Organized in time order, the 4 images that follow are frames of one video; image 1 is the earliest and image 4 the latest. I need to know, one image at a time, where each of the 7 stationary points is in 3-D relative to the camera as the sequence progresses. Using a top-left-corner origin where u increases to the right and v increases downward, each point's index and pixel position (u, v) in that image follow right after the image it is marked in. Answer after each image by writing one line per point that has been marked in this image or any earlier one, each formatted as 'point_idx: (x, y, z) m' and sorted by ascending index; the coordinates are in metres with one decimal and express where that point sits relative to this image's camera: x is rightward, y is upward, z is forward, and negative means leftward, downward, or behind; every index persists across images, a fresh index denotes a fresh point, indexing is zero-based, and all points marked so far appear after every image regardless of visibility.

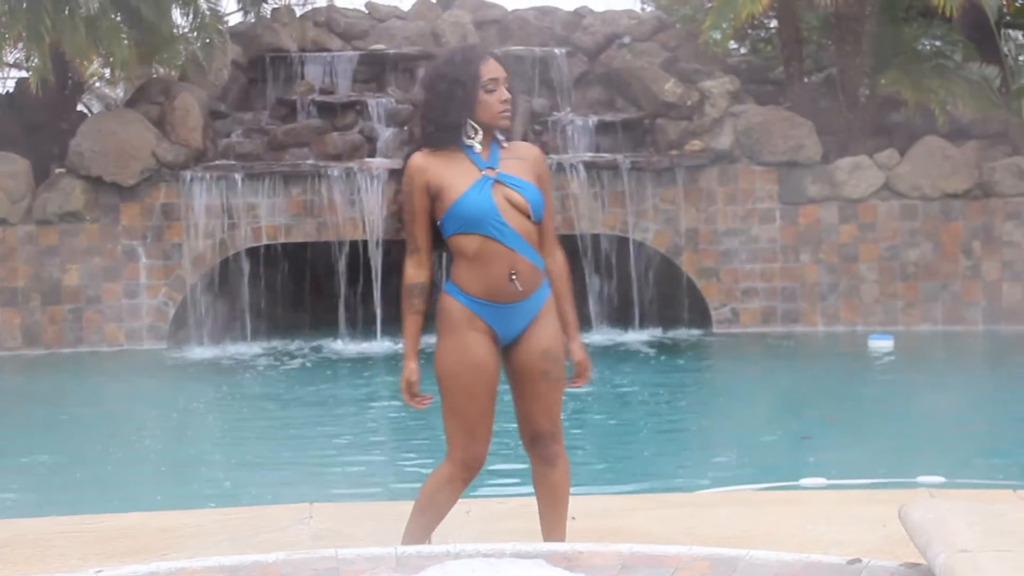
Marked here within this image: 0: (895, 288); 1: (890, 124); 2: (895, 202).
0: (+4.8, 0.0, +12.0) m
1: (+5.0, +2.2, +12.5) m
2: (+4.8, +1.1, +11.9) m
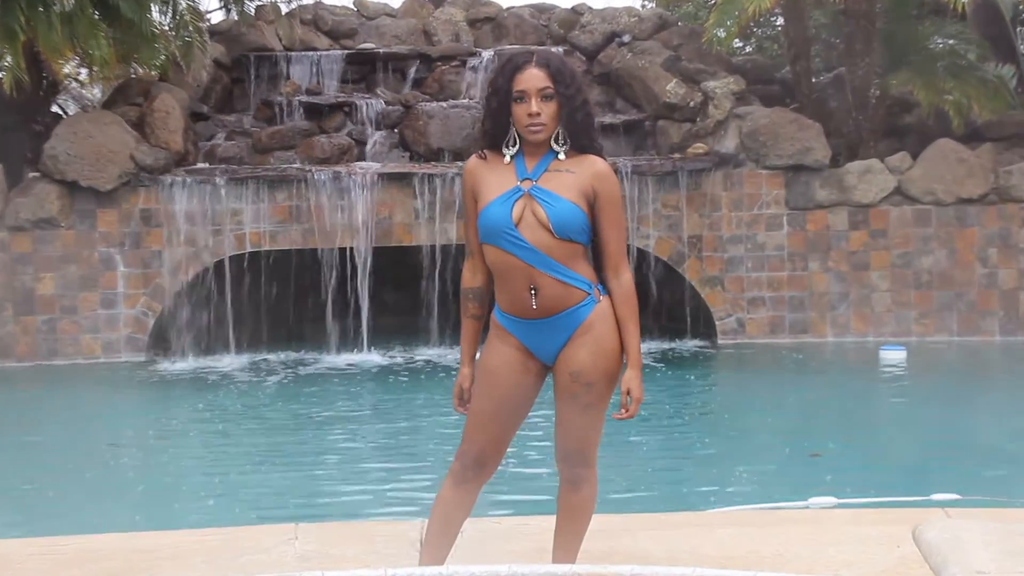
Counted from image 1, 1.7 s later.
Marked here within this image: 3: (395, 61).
0: (+4.8, -0.1, +11.4) m
1: (+5.0, +2.1, +12.0) m
2: (+4.8, +1.0, +11.4) m
3: (-1.7, +3.1, +13.0) m
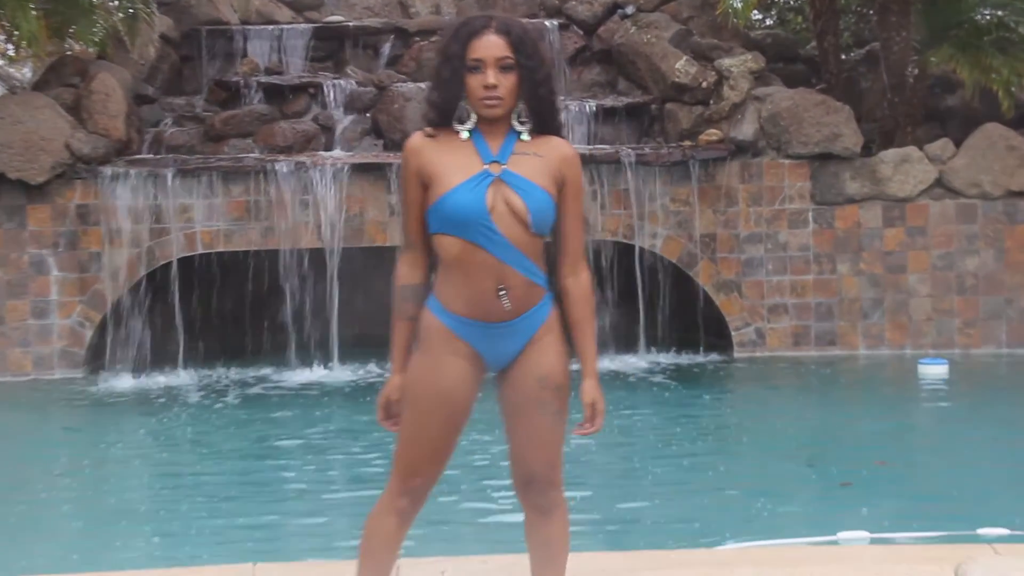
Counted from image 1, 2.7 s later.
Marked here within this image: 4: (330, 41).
0: (+4.6, -0.2, +10.1) m
1: (+4.8, +2.0, +10.7) m
2: (+4.6, +0.9, +10.0) m
3: (-1.8, +3.1, +11.6) m
4: (-2.3, +3.0, +11.7) m
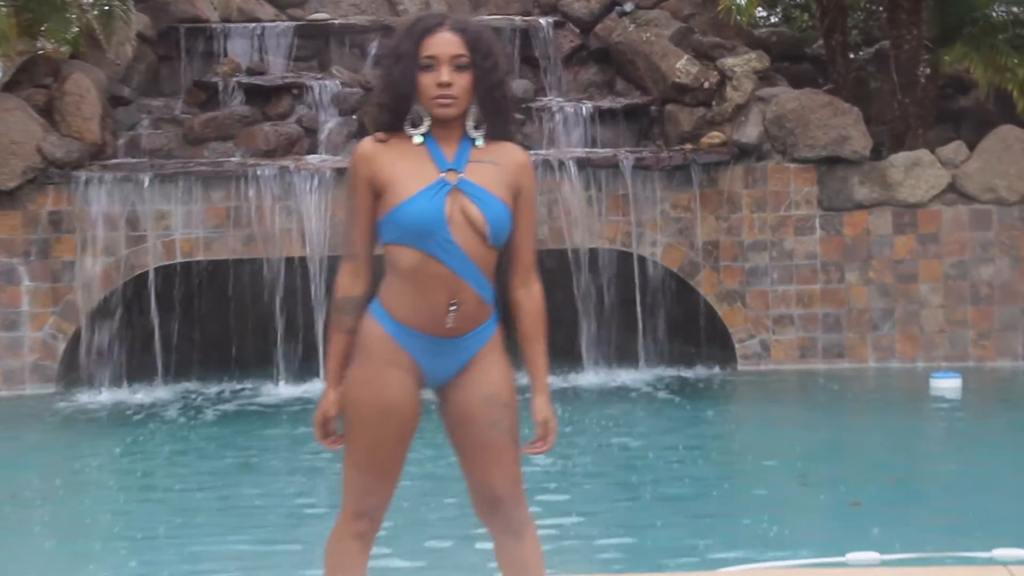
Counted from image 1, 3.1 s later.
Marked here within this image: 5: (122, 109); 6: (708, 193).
0: (+4.6, -0.3, +9.6) m
1: (+4.8, +1.9, +10.2) m
2: (+4.6, +0.8, +9.6) m
3: (-1.9, +2.9, +11.1) m
4: (-2.3, +2.9, +11.2) m
5: (-4.3, +1.9, +10.4) m
6: (+2.0, +1.0, +9.7) m
